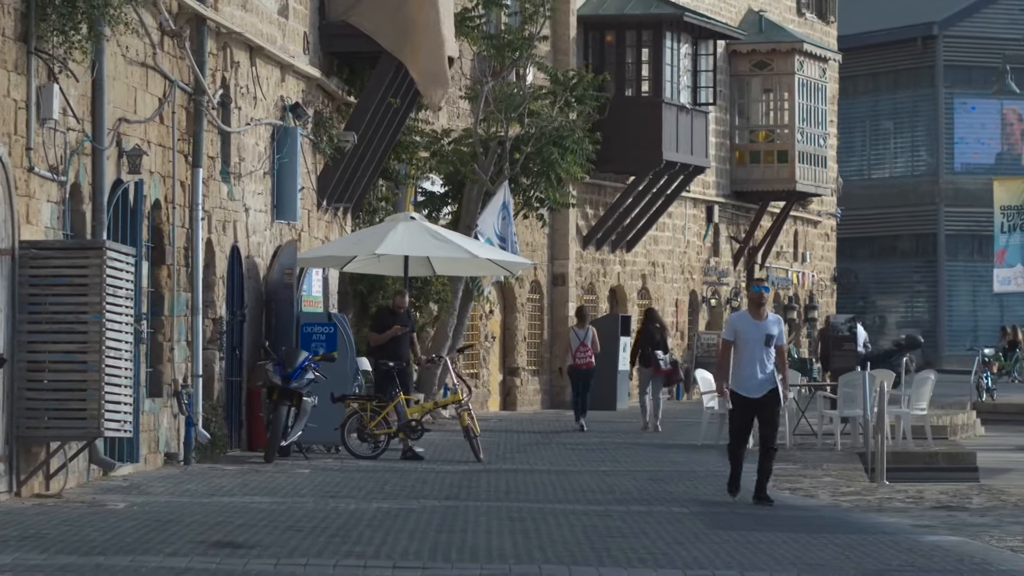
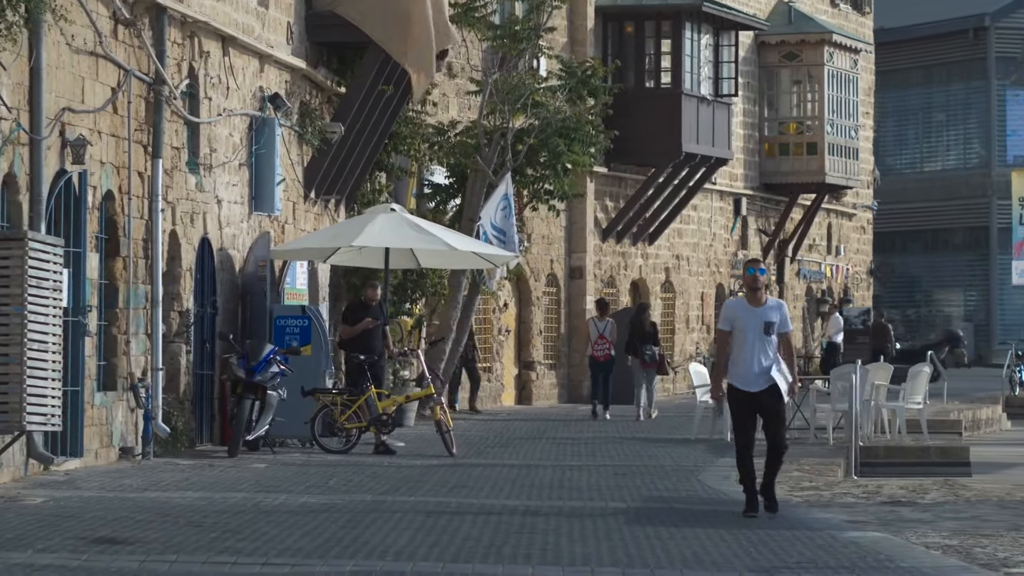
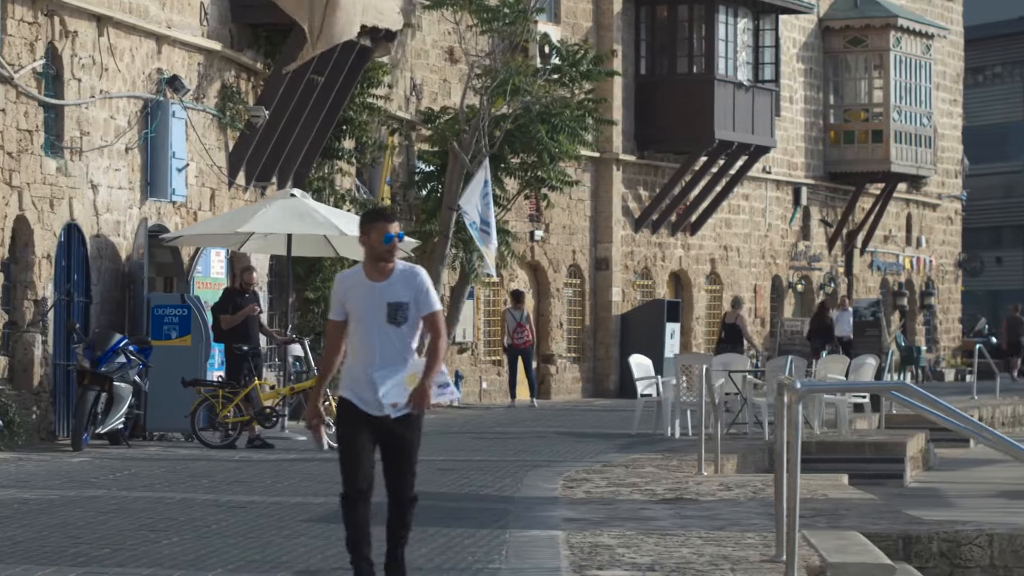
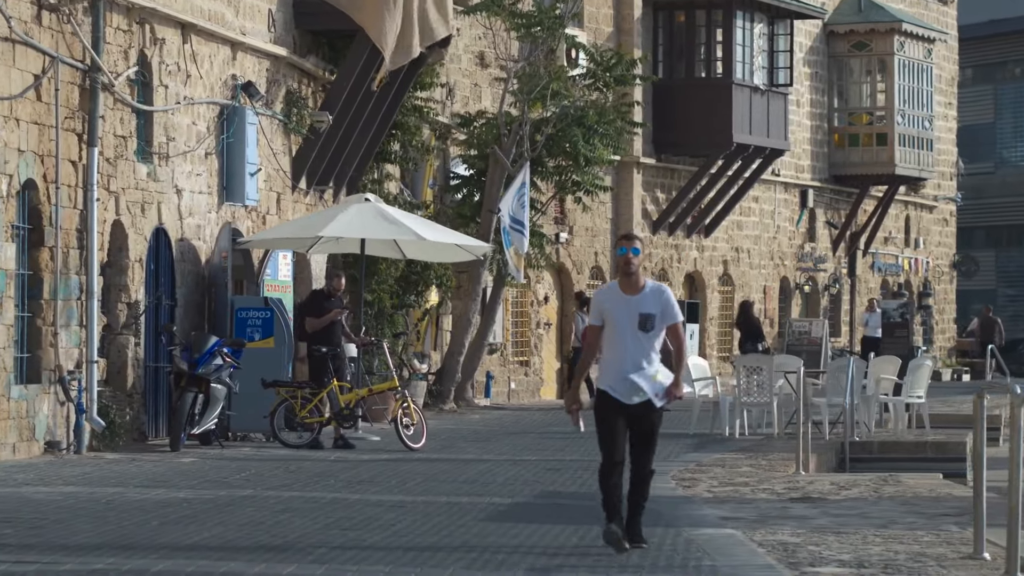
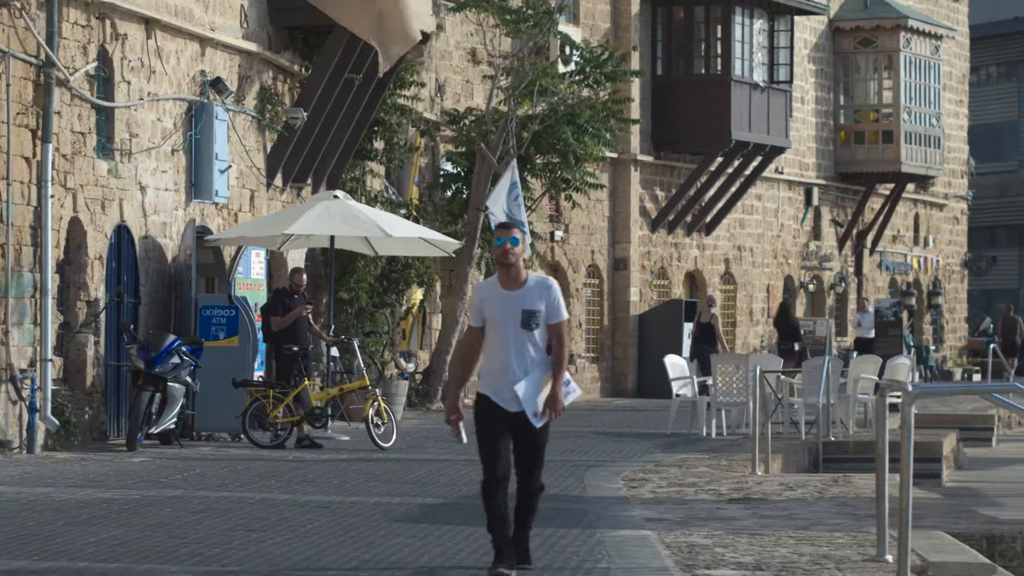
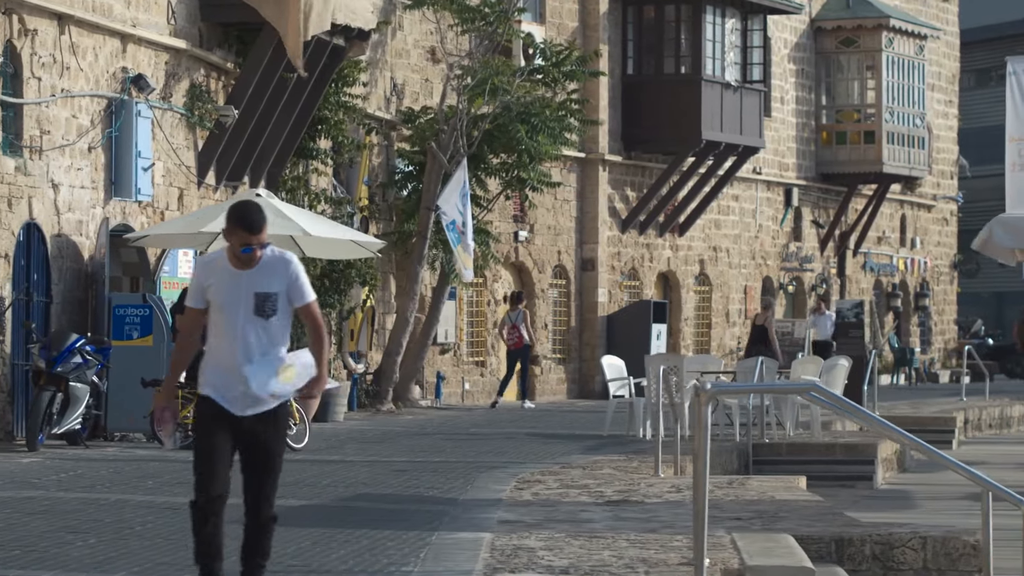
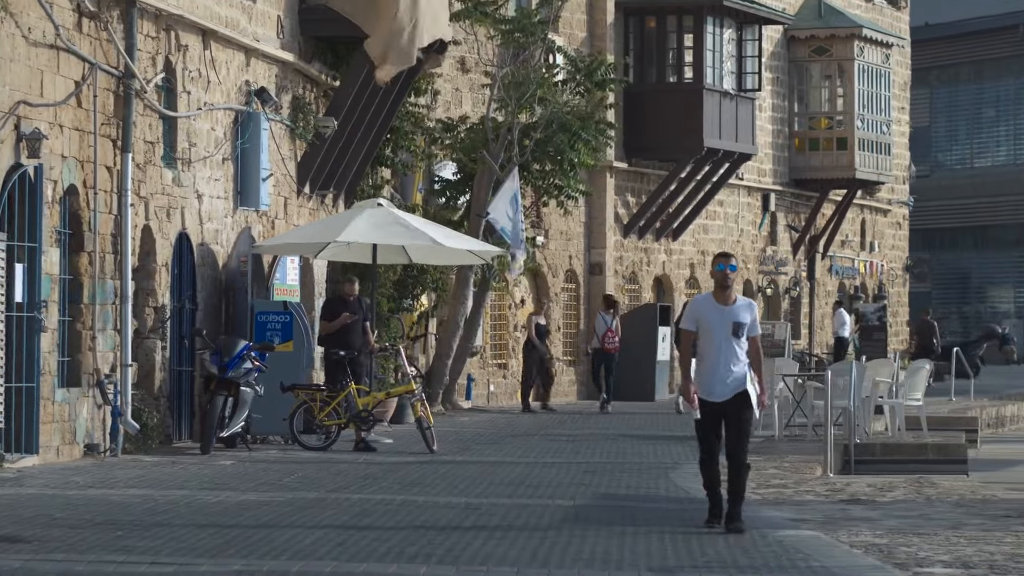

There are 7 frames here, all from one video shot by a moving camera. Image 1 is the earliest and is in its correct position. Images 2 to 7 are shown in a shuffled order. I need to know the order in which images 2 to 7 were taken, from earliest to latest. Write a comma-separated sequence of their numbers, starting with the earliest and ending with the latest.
2, 7, 4, 5, 3, 6
